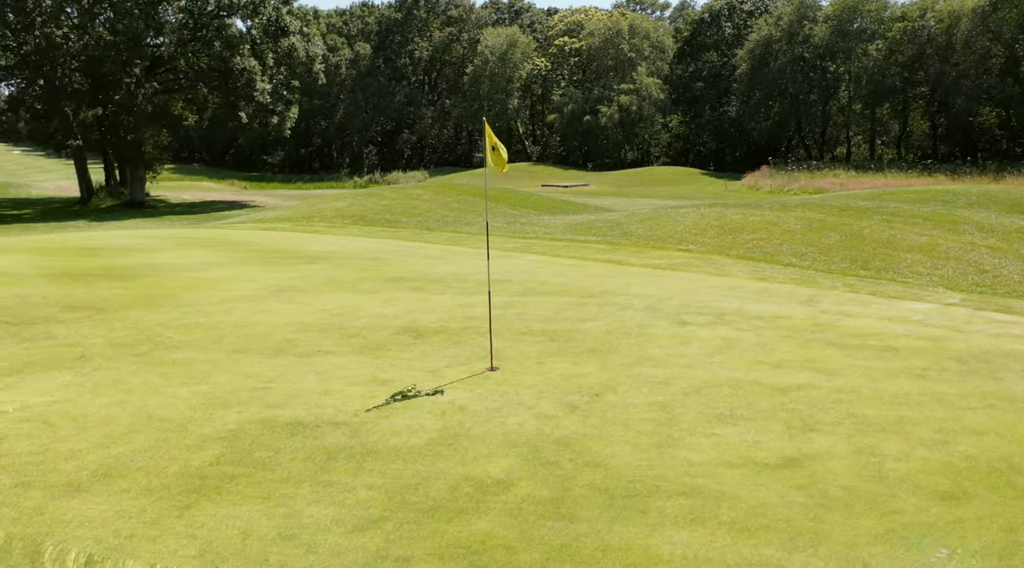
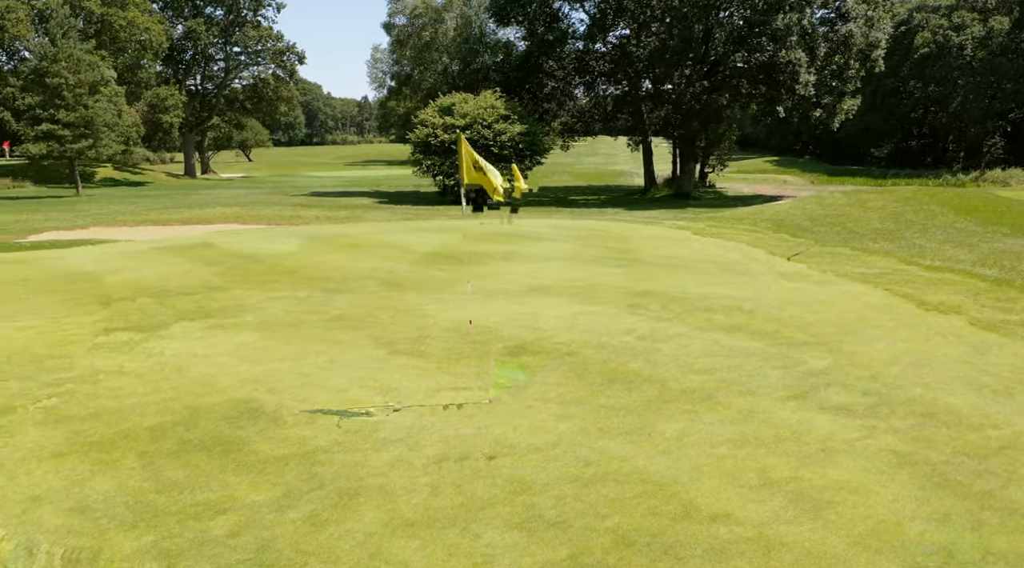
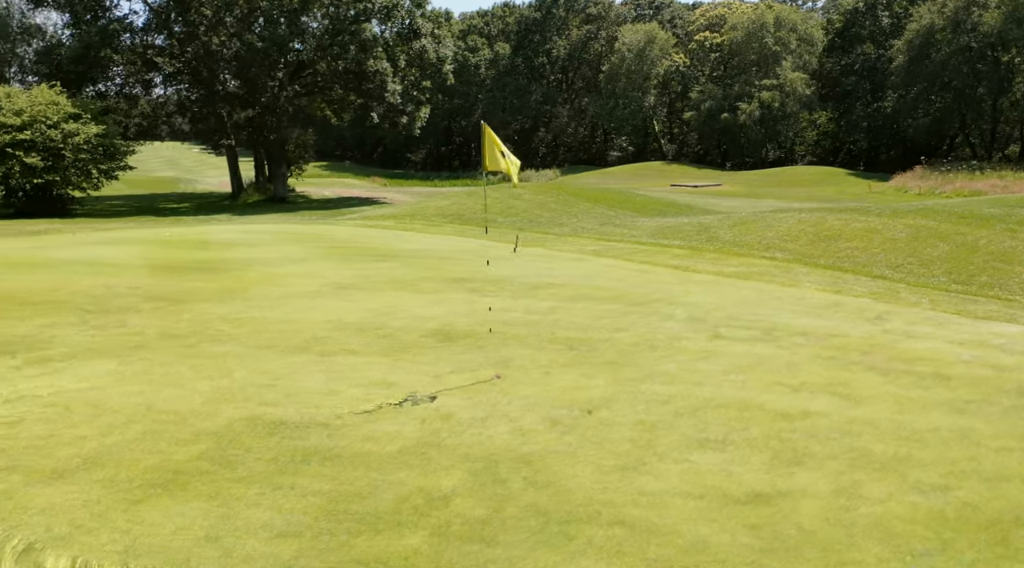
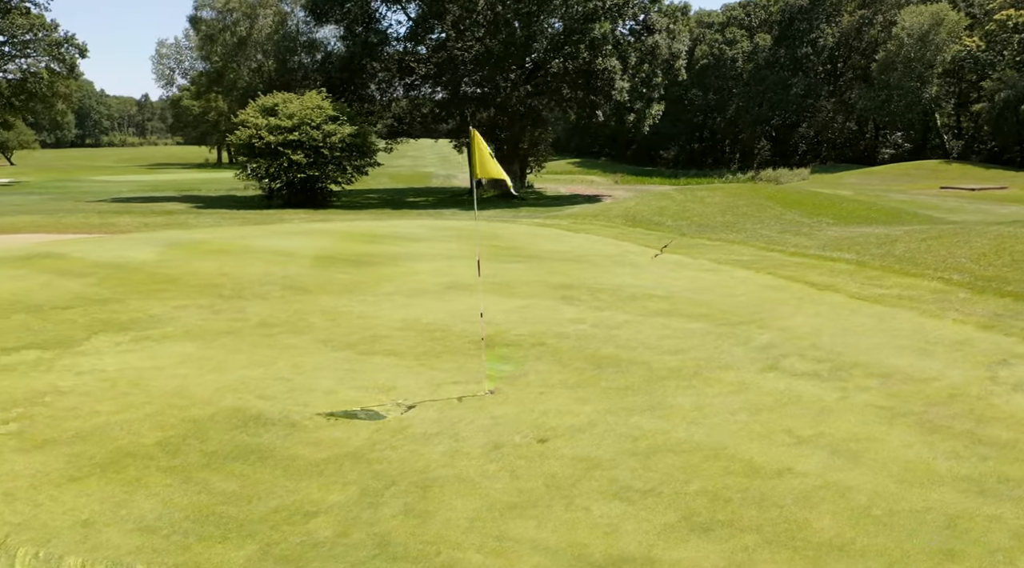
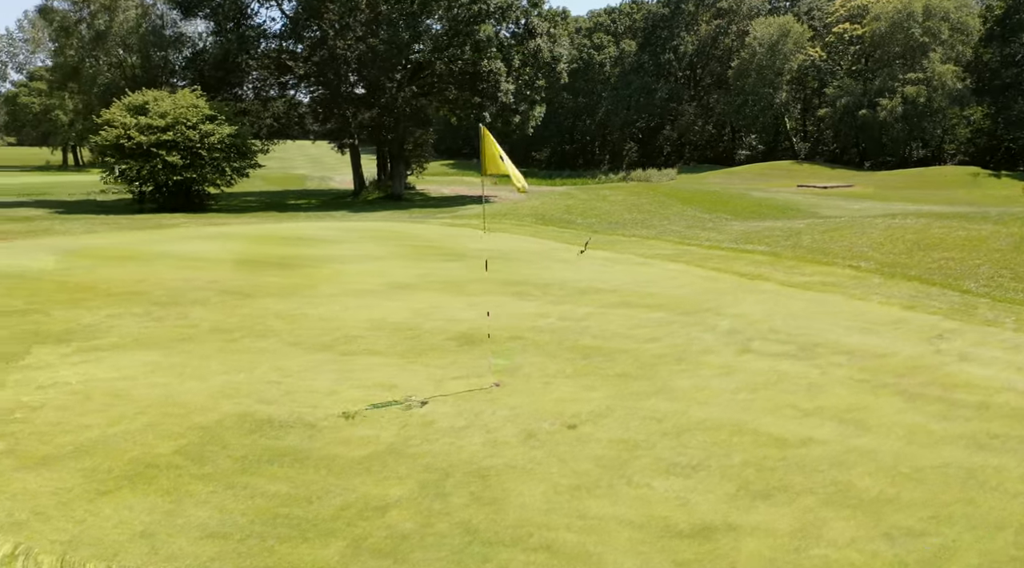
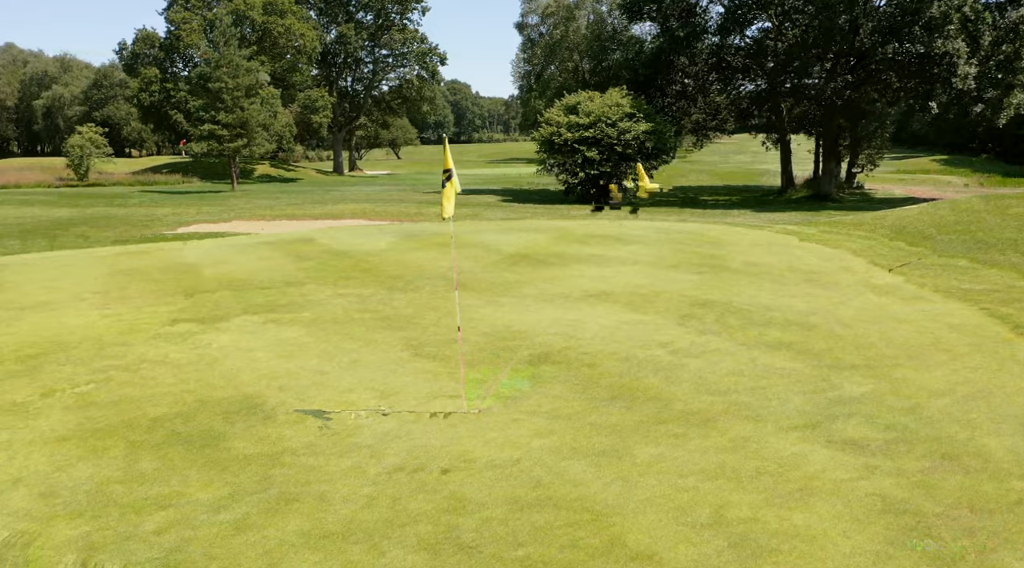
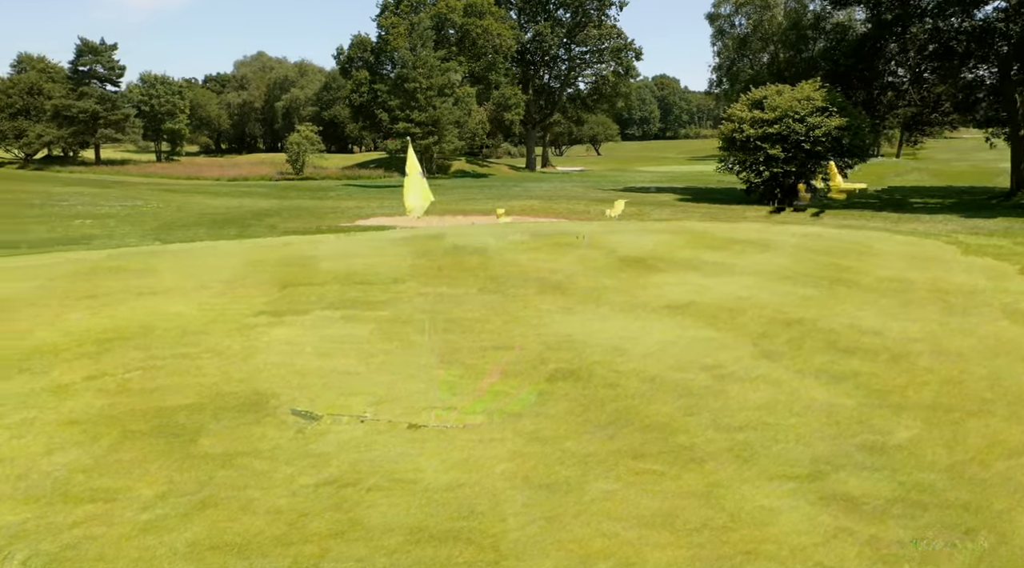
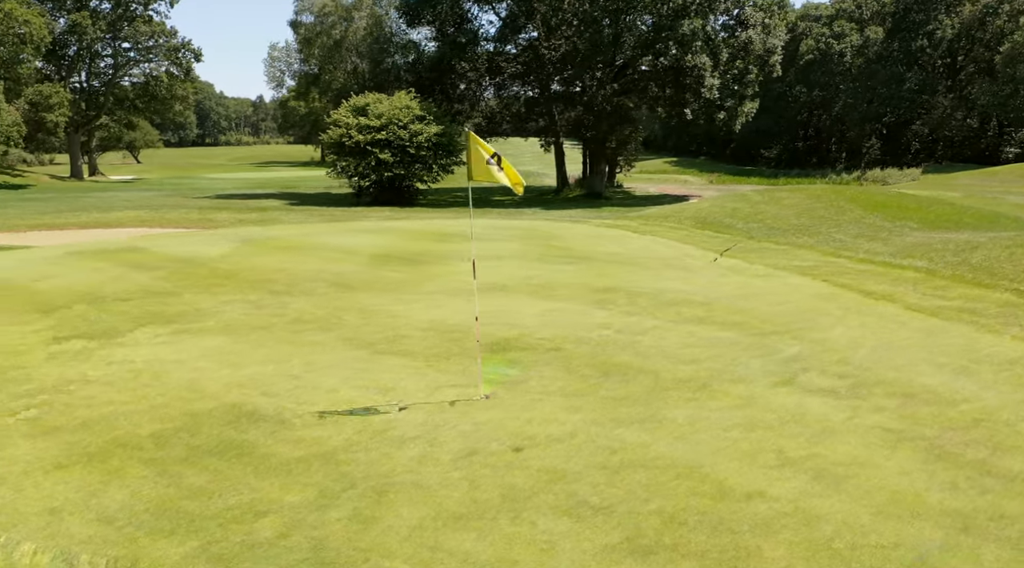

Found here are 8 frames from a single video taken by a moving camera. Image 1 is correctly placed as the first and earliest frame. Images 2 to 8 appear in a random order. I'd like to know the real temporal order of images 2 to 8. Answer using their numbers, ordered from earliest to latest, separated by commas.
3, 5, 4, 8, 2, 6, 7
